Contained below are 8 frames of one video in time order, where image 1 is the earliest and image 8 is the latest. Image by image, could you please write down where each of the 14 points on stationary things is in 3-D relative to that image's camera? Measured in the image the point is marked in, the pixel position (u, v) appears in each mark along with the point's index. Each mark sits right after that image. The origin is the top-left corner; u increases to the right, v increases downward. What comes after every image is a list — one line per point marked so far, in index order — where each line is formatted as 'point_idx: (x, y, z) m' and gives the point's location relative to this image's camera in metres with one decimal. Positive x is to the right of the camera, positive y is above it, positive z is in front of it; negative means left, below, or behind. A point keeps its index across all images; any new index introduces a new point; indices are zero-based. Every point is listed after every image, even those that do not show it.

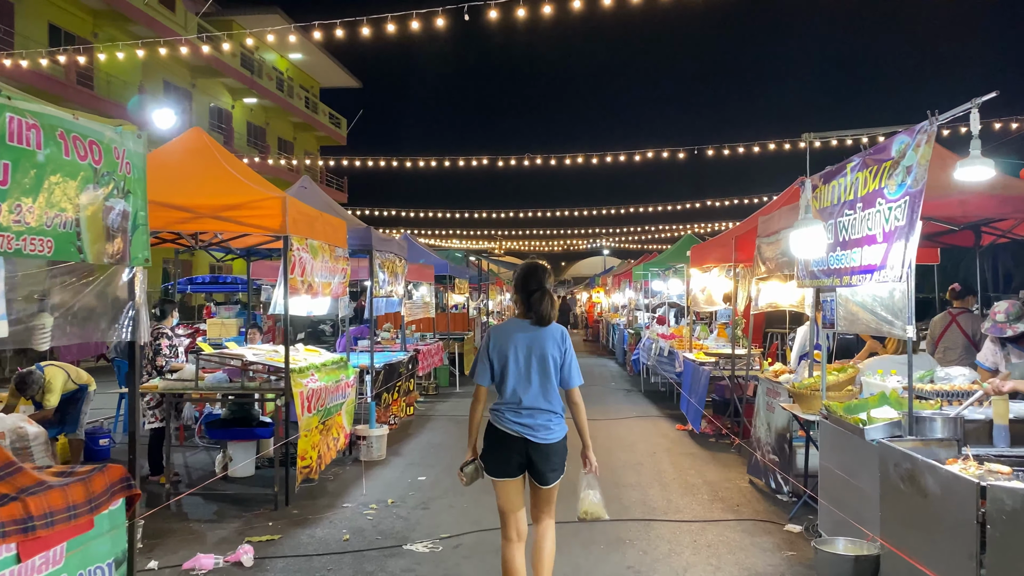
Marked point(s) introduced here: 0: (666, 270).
0: (+2.8, +0.3, +11.4) m
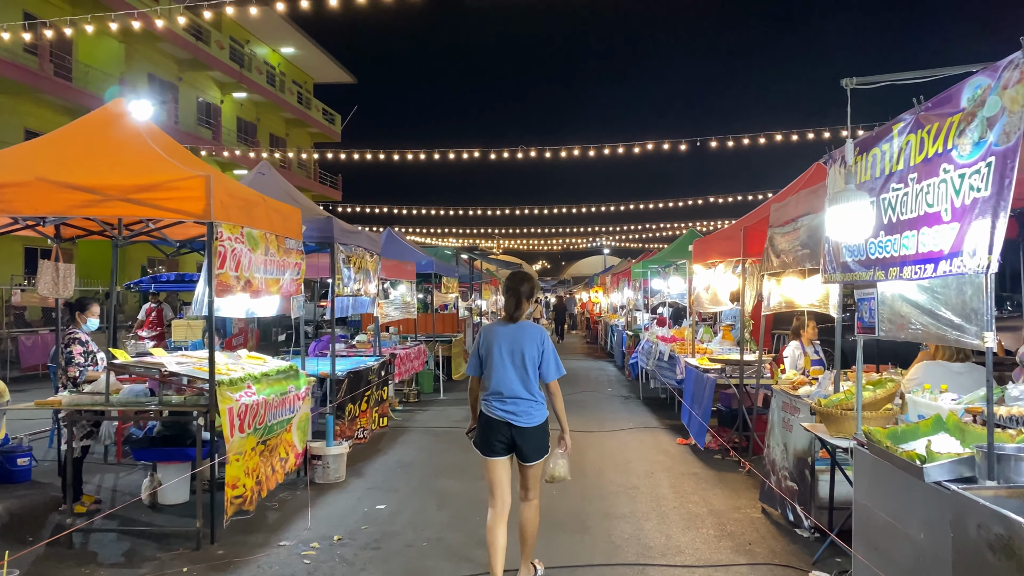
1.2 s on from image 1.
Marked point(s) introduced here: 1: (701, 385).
0: (+2.6, +0.3, +10.5) m
1: (+2.2, -1.1, +7.1) m
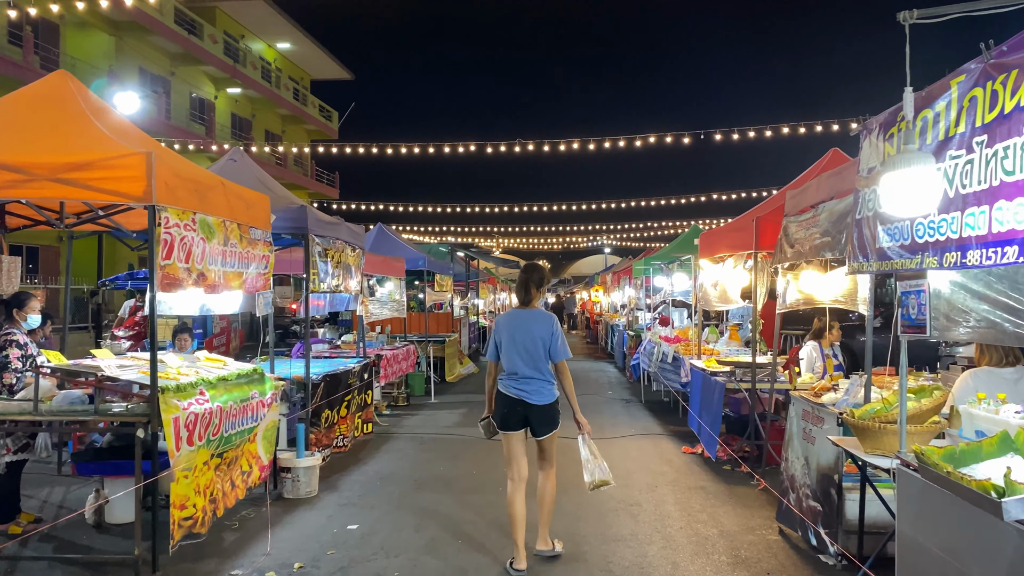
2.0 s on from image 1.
0: (+2.6, +0.4, +10.0) m
1: (+2.1, -1.1, +6.5) m
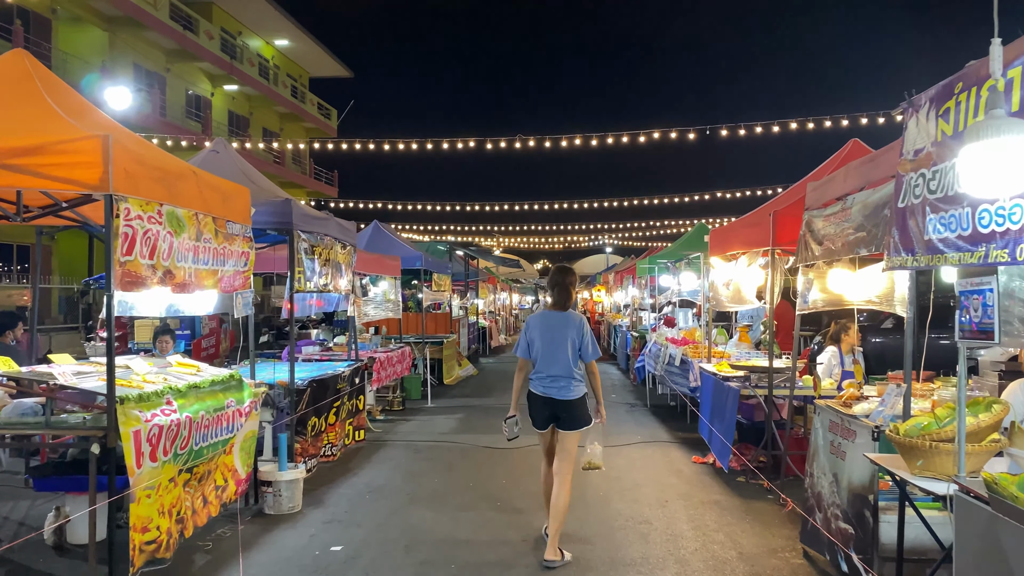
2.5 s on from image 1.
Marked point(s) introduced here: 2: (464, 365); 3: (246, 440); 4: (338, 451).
0: (+2.6, +0.4, +9.6) m
1: (+2.1, -1.1, +6.1) m
2: (-1.1, -1.7, +13.6) m
3: (-2.1, -1.2, +4.8) m
4: (-1.8, -1.7, +6.4) m
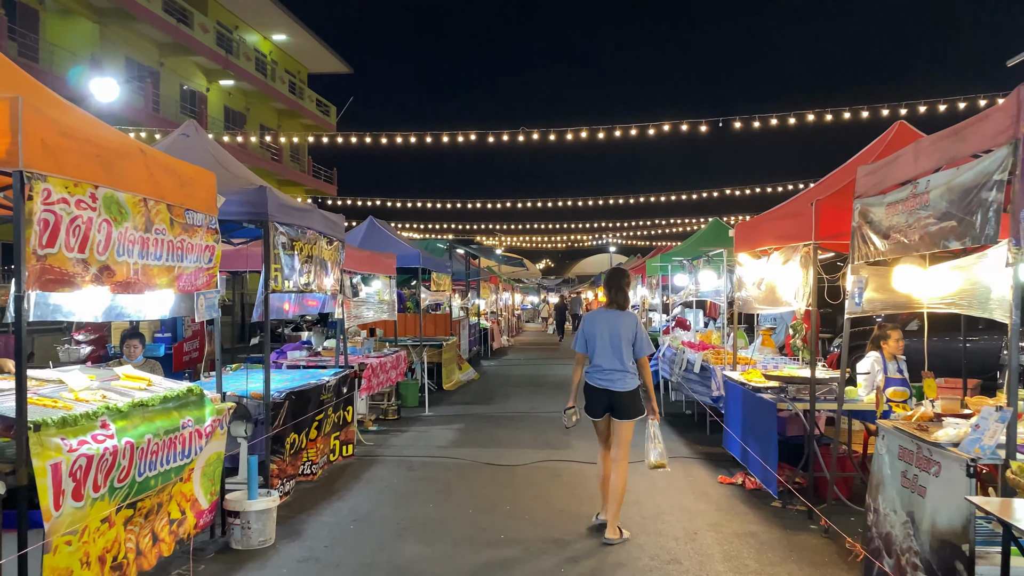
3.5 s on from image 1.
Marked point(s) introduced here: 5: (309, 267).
0: (+2.6, +0.4, +8.9) m
1: (+2.1, -1.1, +5.4) m
2: (-1.0, -1.7, +12.9) m
3: (-2.0, -1.2, +4.1) m
4: (-1.8, -1.7, +5.8) m
5: (-1.9, +0.2, +5.6) m
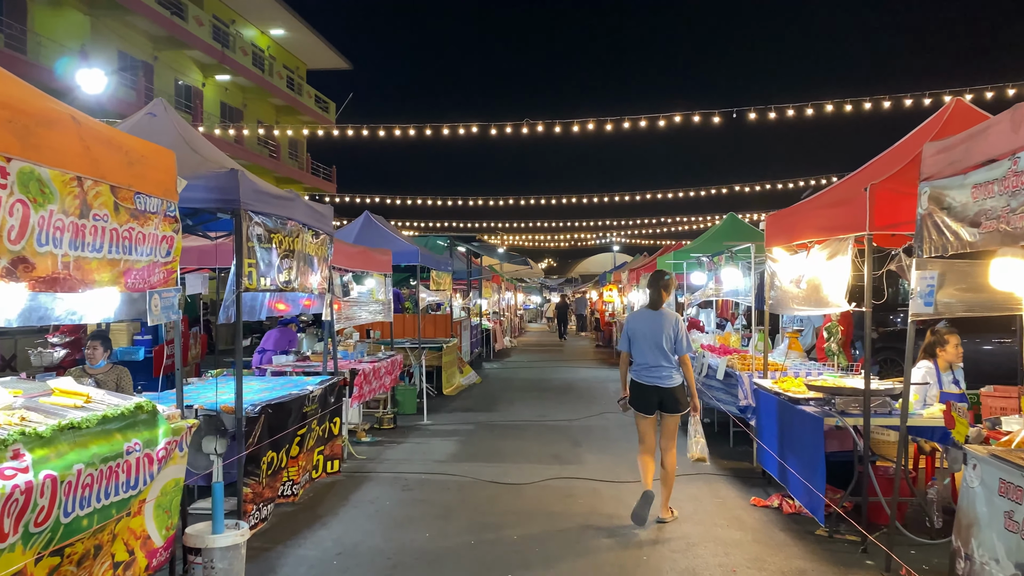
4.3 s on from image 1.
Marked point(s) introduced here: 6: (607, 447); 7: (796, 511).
0: (+2.7, +0.4, +8.2) m
1: (+2.2, -1.0, +4.8) m
2: (-0.9, -1.7, +12.3) m
3: (-2.0, -1.2, +3.5) m
4: (-1.7, -1.7, +5.1) m
5: (-1.8, +0.2, +5.0) m
6: (+1.1, -1.8, +7.0) m
7: (+2.3, -1.8, +4.9) m
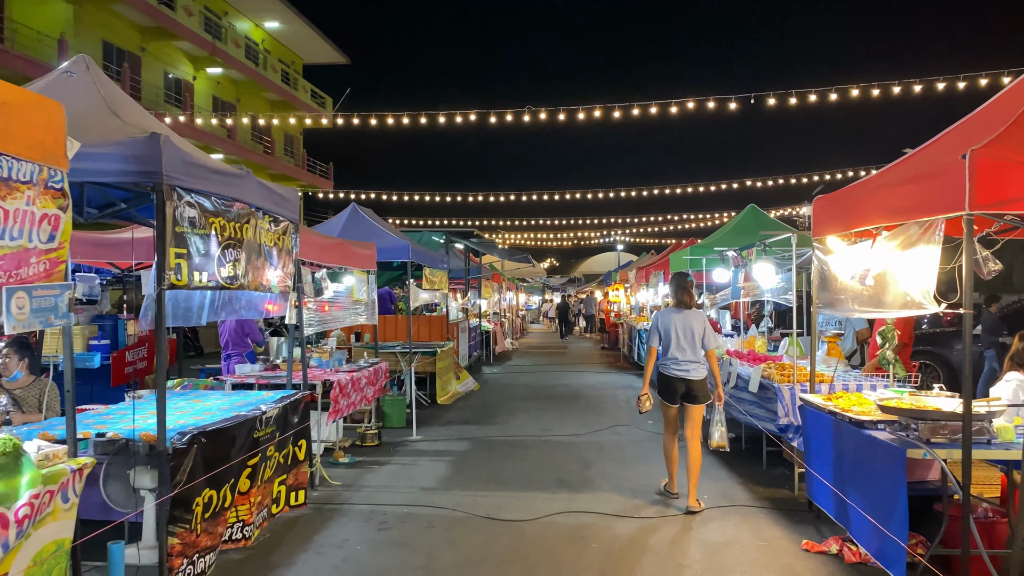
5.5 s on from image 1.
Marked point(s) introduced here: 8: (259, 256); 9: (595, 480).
0: (+2.7, +0.4, +7.3) m
1: (+2.2, -1.0, +3.9) m
2: (-0.9, -1.7, +11.3) m
3: (-2.0, -1.1, +2.6) m
4: (-1.7, -1.7, +4.2) m
5: (-1.8, +0.2, +4.1) m
6: (+1.1, -1.8, +6.1) m
7: (+2.3, -1.8, +4.0) m
8: (-1.8, +0.2, +4.3) m
9: (+0.8, -1.8, +5.7) m
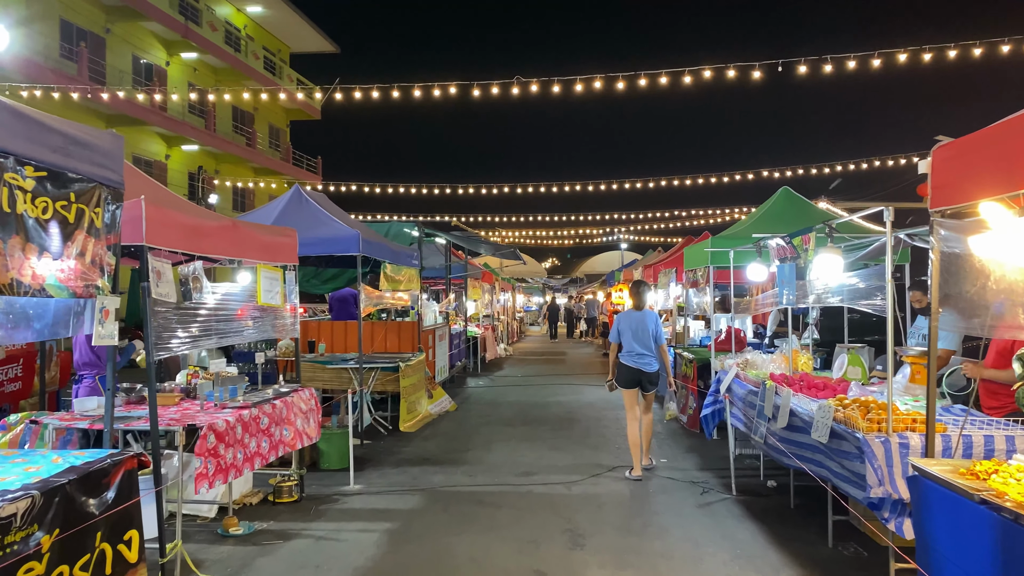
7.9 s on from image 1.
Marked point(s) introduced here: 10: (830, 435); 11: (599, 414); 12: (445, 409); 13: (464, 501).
0: (+2.4, +0.4, +5.5) m
1: (+1.9, -1.0, +2.0) m
2: (-1.1, -1.7, +9.5) m
3: (-2.3, -1.2, +0.8) m
4: (-2.0, -1.7, +2.4) m
5: (-2.1, +0.2, +2.3) m
6: (+0.8, -1.8, +4.2) m
7: (+2.0, -1.8, +2.2) m
8: (-2.1, +0.2, +2.5) m
9: (+0.5, -1.8, +3.9) m
10: (+2.1, -0.9, +4.0) m
11: (+1.3, -1.9, +9.2) m
12: (-1.0, -1.8, +9.4) m
13: (-0.4, -1.8, +5.2) m
